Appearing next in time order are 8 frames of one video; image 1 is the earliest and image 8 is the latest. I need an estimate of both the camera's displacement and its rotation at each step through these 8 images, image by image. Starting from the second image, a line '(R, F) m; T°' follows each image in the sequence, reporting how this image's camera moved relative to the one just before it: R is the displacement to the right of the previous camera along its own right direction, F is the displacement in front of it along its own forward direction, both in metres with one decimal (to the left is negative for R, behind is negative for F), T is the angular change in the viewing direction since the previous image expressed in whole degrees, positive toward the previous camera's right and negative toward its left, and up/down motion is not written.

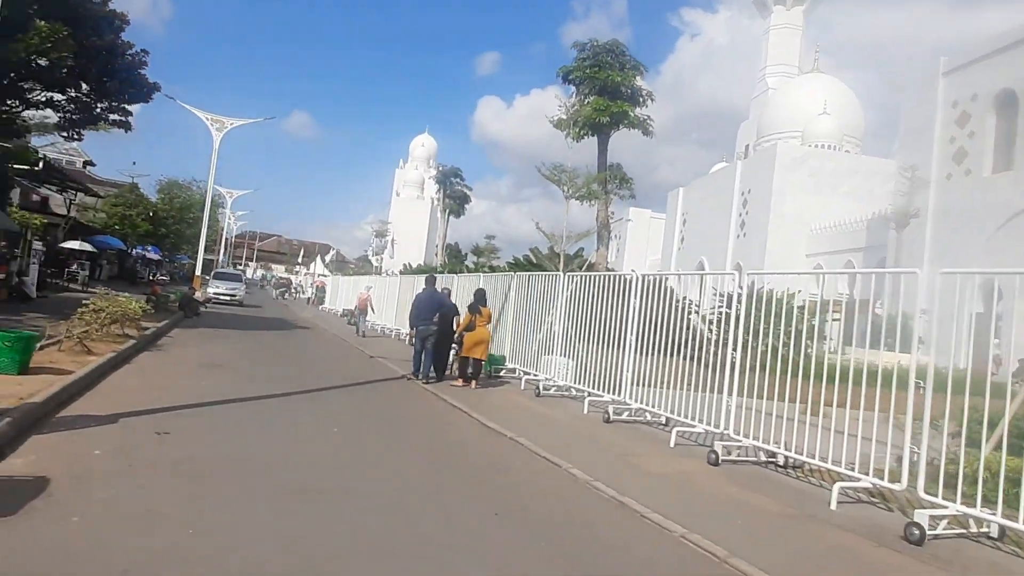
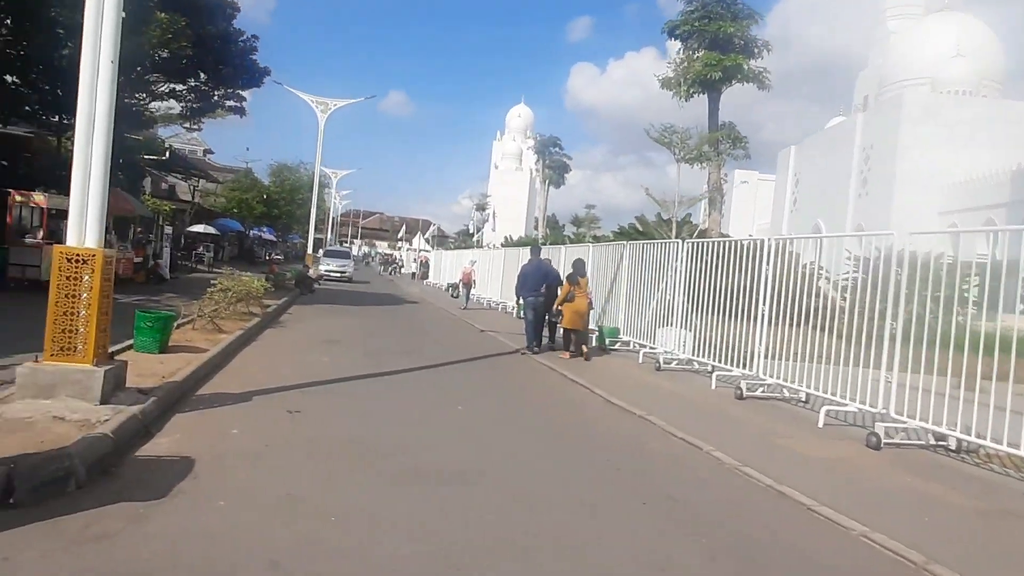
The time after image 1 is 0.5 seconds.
(-0.4, +0.5) m; -8°
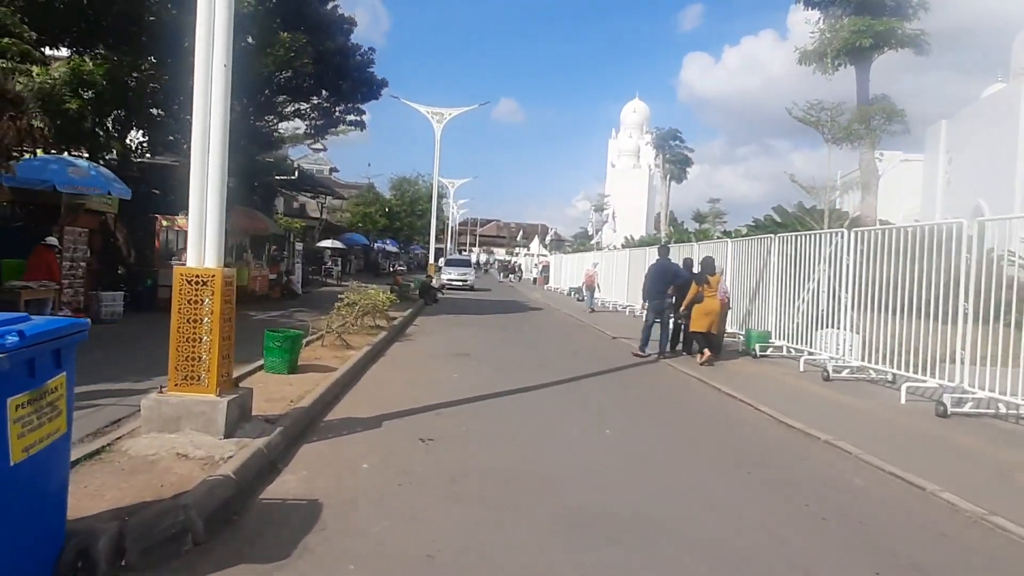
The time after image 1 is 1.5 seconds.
(-0.4, +1.0) m; -10°
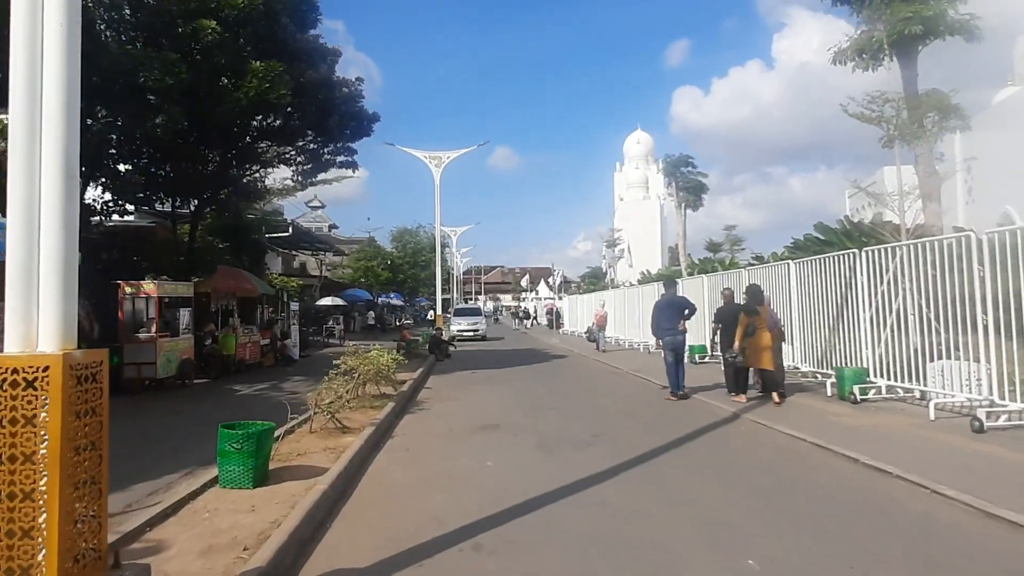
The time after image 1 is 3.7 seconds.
(-0.4, +2.6) m; 0°
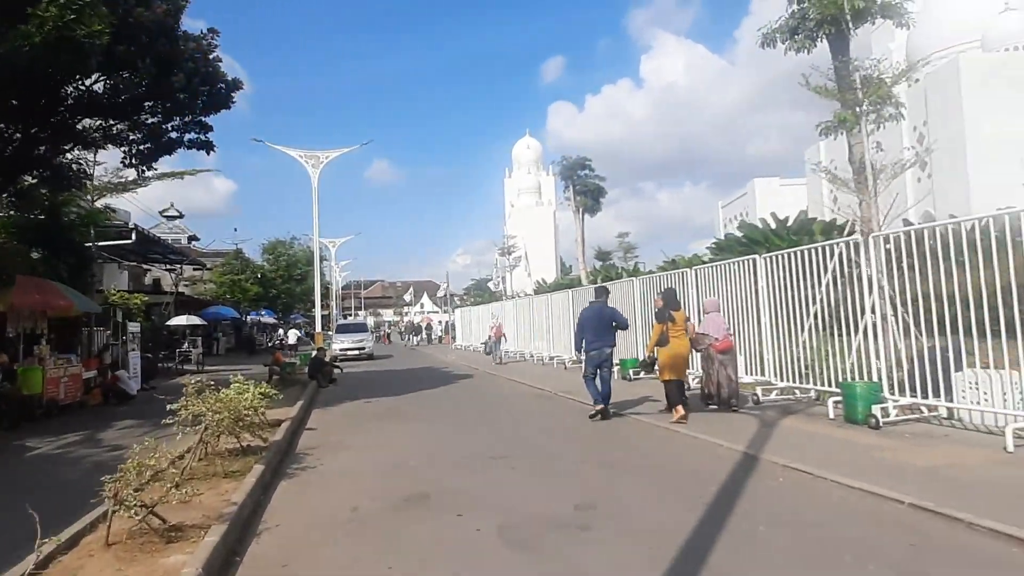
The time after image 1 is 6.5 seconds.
(-0.5, +3.3) m; +10°
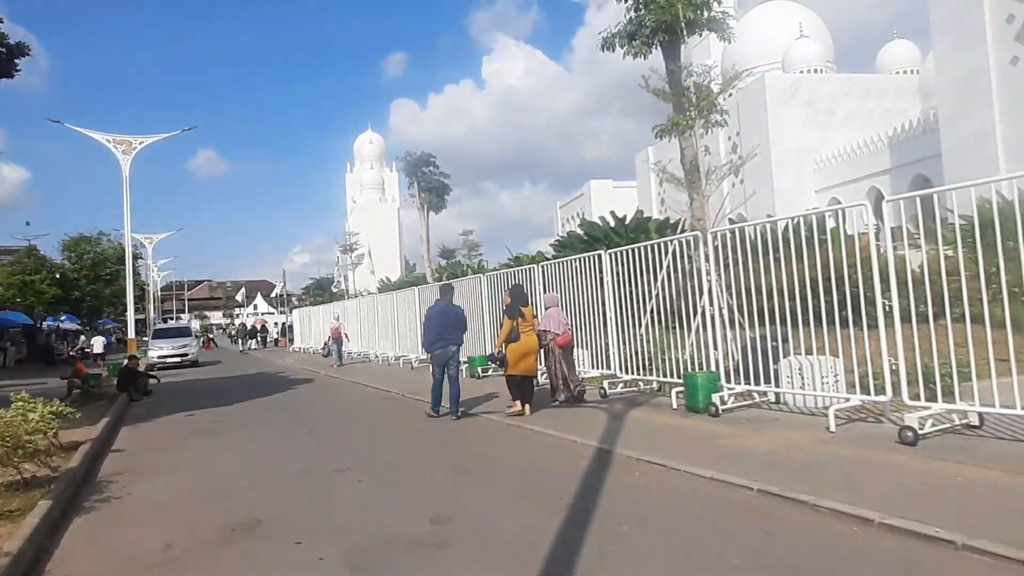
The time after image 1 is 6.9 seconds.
(0.0, +0.5) m; +13°
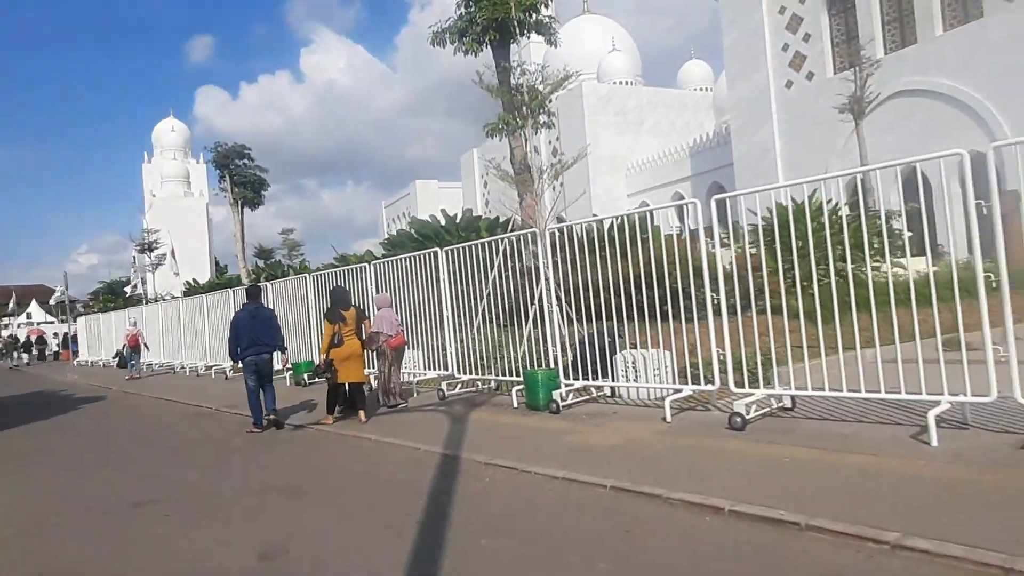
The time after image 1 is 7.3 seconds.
(-0.1, +0.5) m; +15°
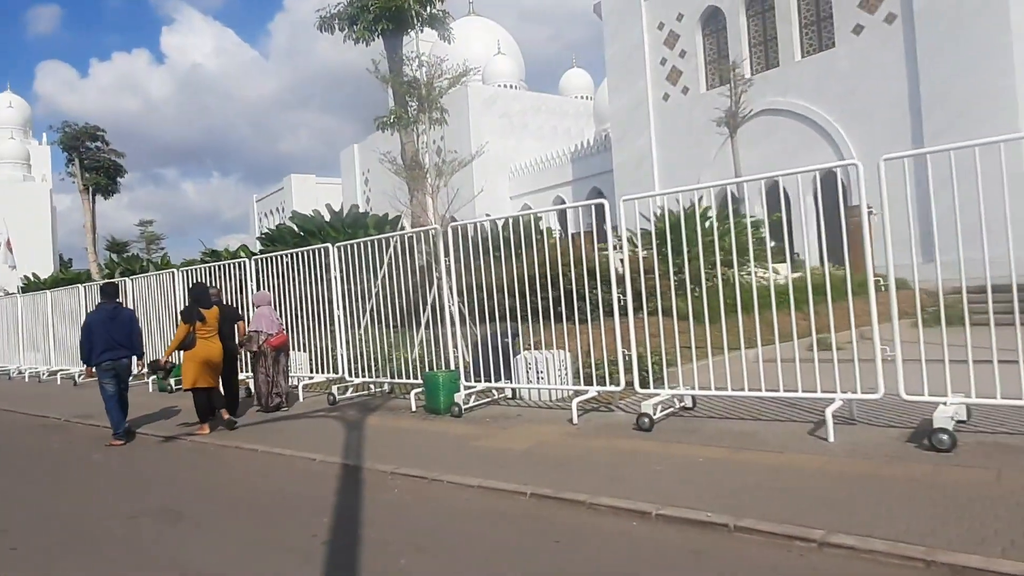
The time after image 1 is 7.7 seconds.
(-0.3, +0.3) m; +10°
